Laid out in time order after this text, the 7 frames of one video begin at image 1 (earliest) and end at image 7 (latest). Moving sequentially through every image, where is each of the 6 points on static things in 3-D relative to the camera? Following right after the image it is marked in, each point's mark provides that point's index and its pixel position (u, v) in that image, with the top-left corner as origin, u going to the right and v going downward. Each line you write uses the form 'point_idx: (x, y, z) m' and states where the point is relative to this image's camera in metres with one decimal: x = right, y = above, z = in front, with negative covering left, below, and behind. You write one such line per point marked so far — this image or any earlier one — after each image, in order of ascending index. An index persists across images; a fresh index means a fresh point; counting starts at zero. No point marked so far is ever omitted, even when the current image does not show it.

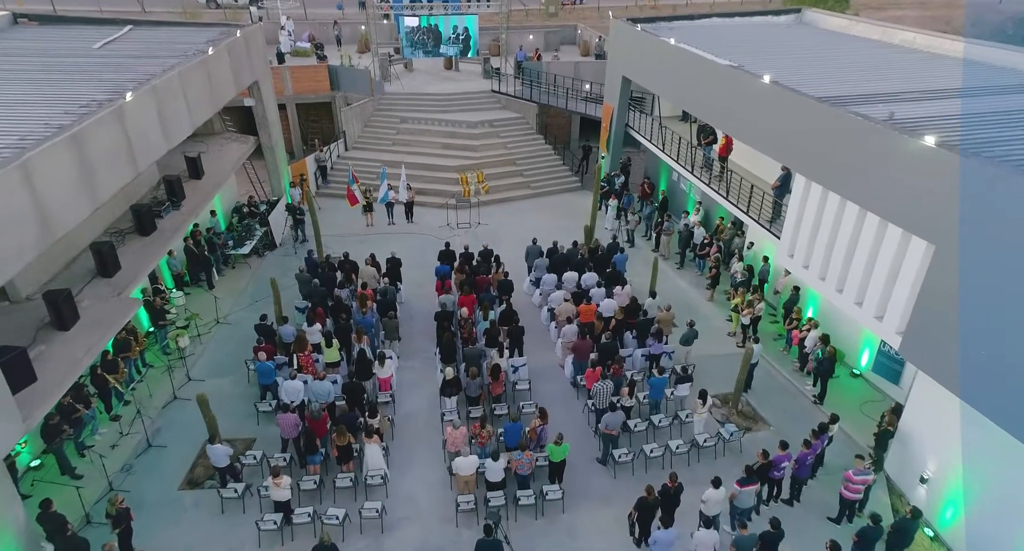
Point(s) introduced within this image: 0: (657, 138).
0: (+4.6, +4.2, +17.0) m
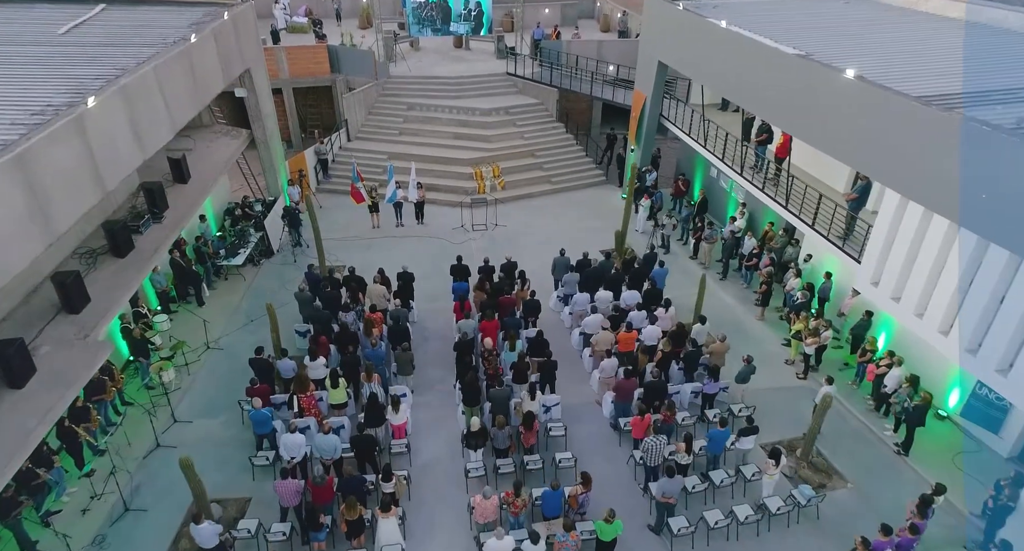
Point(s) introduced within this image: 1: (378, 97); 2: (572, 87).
0: (+5.2, +4.0, +15.2) m
1: (-4.9, +6.6, +20.0) m
2: (+2.2, +6.9, +19.8) m
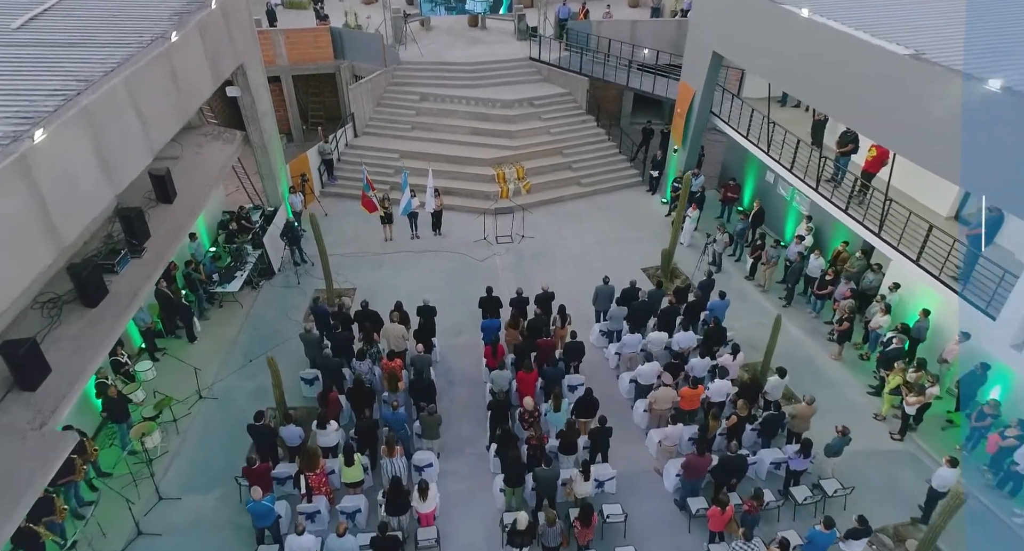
0: (+5.9, +3.5, +13.2) m
1: (-4.1, +6.3, +18.0) m
2: (+3.0, +6.6, +17.7) m
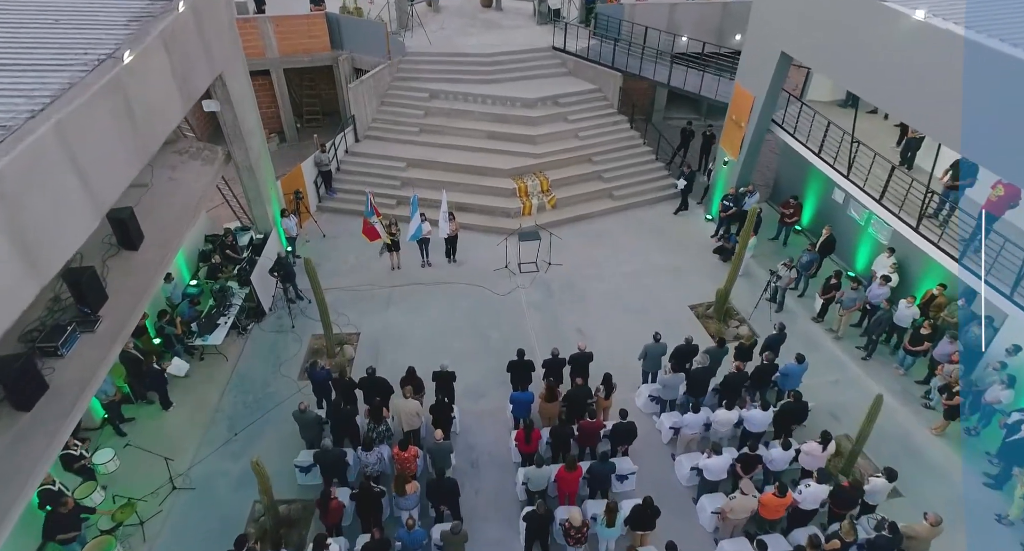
0: (+6.5, +2.6, +11.2) m
1: (-3.5, +5.6, +15.8) m
2: (+3.6, +5.9, +15.5) m
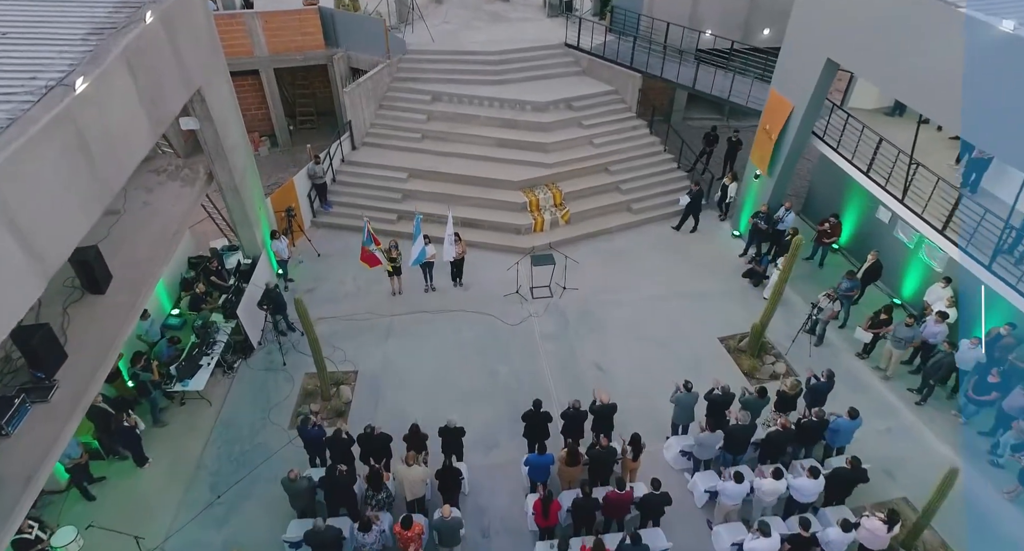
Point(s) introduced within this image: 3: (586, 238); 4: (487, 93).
0: (+6.8, +2.0, +10.0) m
1: (-3.3, +5.2, +14.6) m
2: (+3.9, +5.5, +14.3) m
3: (+1.8, +0.9, +13.0) m
4: (-0.7, +4.8, +14.3) m
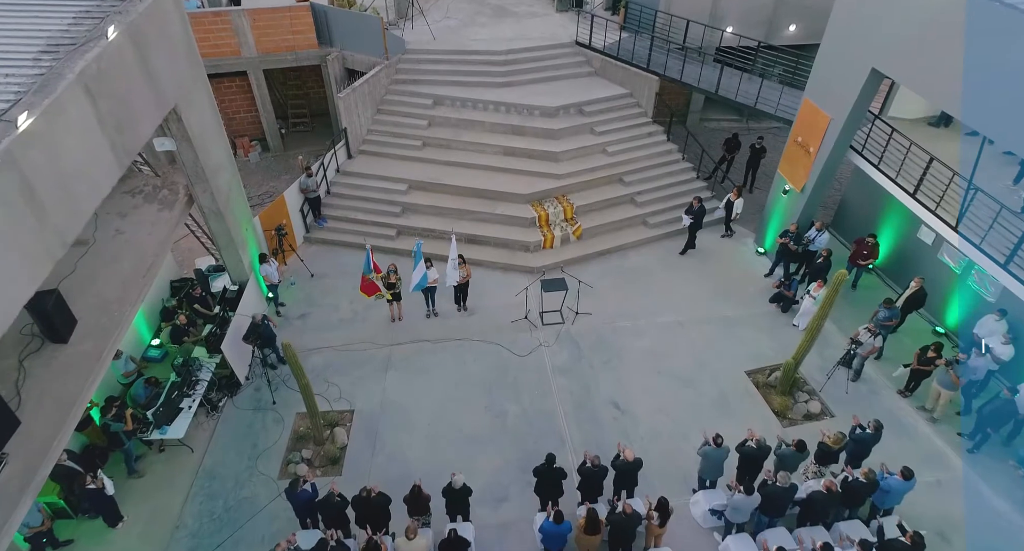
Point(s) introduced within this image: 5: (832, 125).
0: (+6.9, +1.5, +9.1) m
1: (-3.1, +4.7, +13.7) m
2: (+4.0, +5.0, +13.2) m
3: (+2.0, +0.4, +12.1) m
4: (-0.5, +4.4, +13.3) m
5: (+5.8, +2.8, +9.8) m
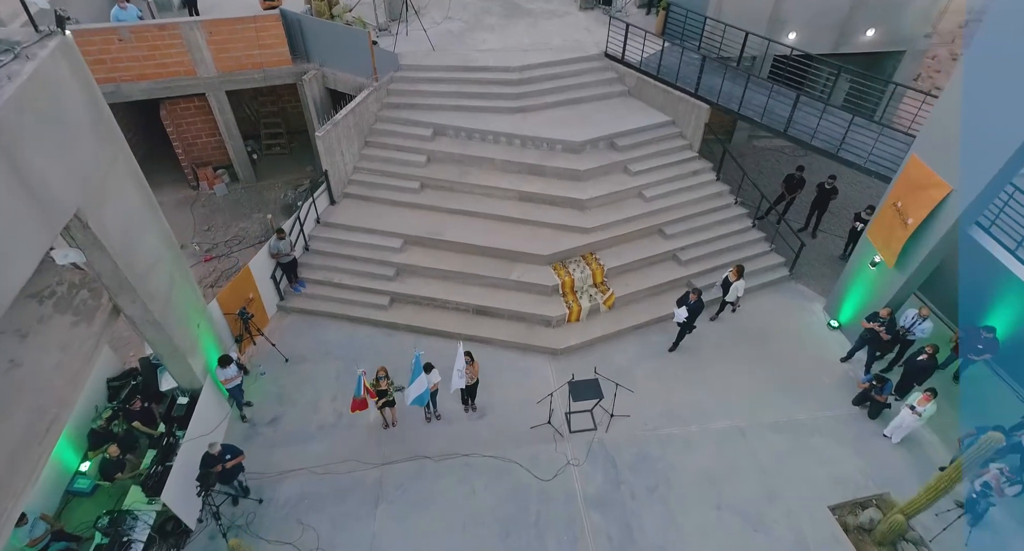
0: (+7.2, -0.1, +6.8) m
1: (-2.8, +3.3, +11.2) m
2: (+4.4, +3.6, +10.8) m
3: (+2.3, -1.0, +10.0) m
4: (-0.2, +3.0, +10.9) m
5: (+6.1, +1.2, +7.5) m
